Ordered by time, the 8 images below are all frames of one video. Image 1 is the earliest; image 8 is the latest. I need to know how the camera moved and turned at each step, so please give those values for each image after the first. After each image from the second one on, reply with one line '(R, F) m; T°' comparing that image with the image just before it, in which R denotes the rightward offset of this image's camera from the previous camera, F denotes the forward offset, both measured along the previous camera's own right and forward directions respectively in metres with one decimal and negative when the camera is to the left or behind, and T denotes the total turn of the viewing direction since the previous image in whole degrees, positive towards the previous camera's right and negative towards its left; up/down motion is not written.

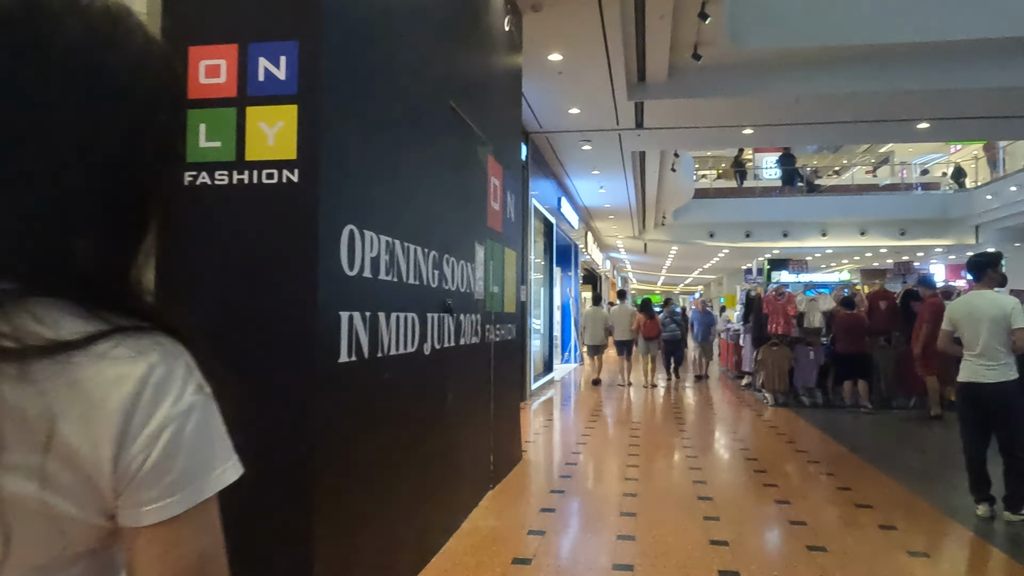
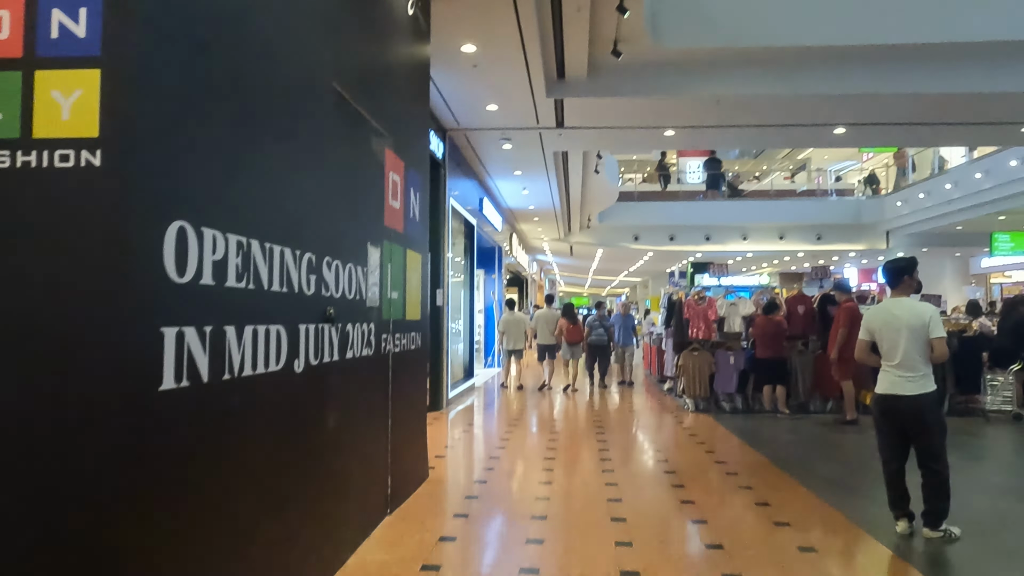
(+0.1, +0.3) m; +5°
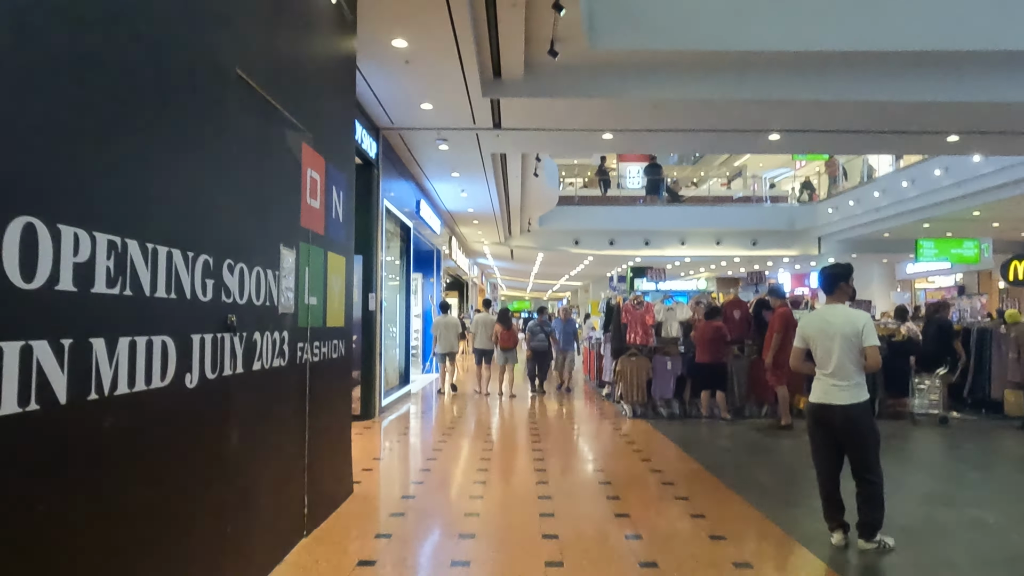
(+0.1, +0.2) m; +4°
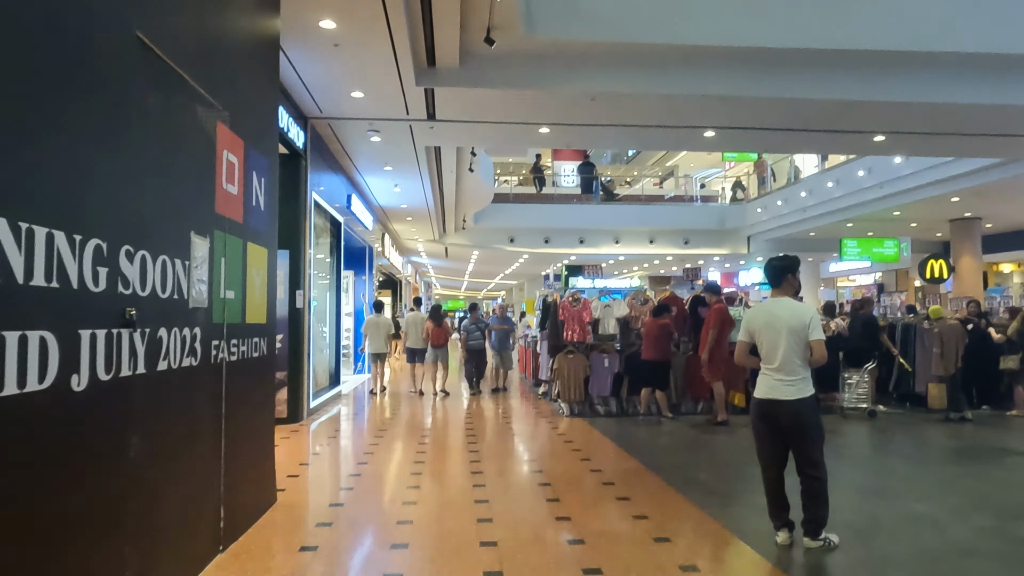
(0.0, +0.2) m; +5°
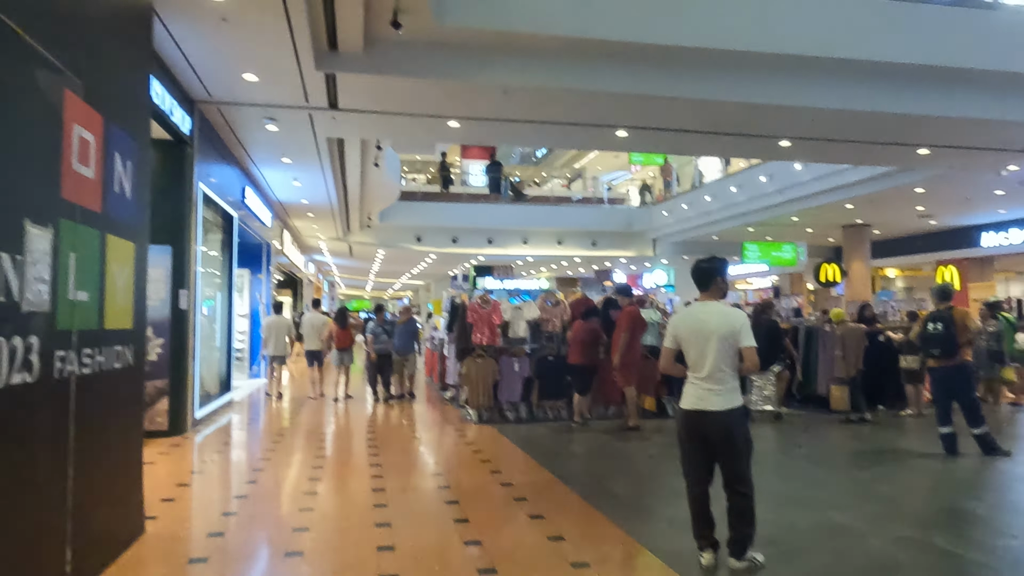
(0.0, +0.3) m; +7°
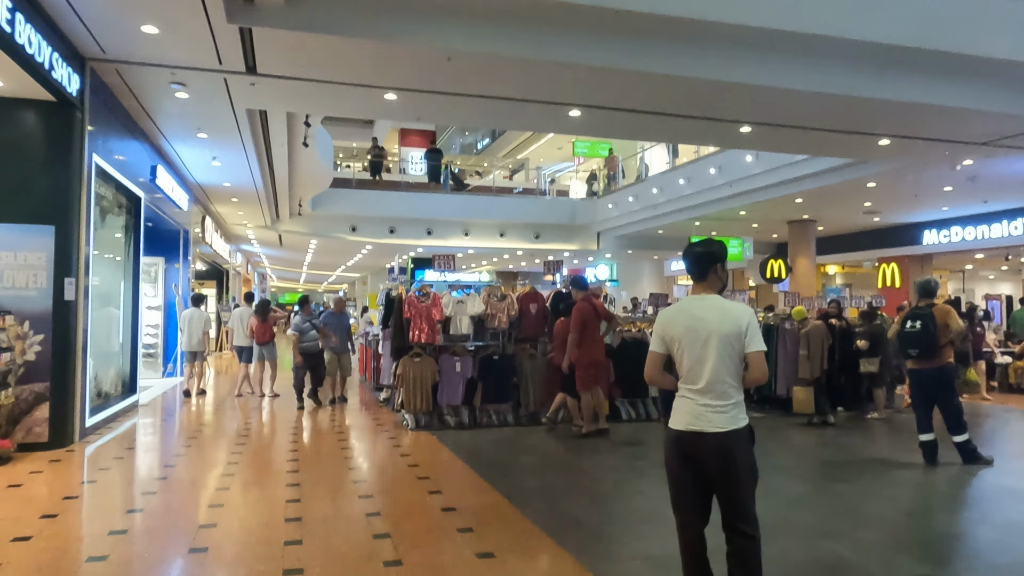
(0.0, +0.6) m; +5°
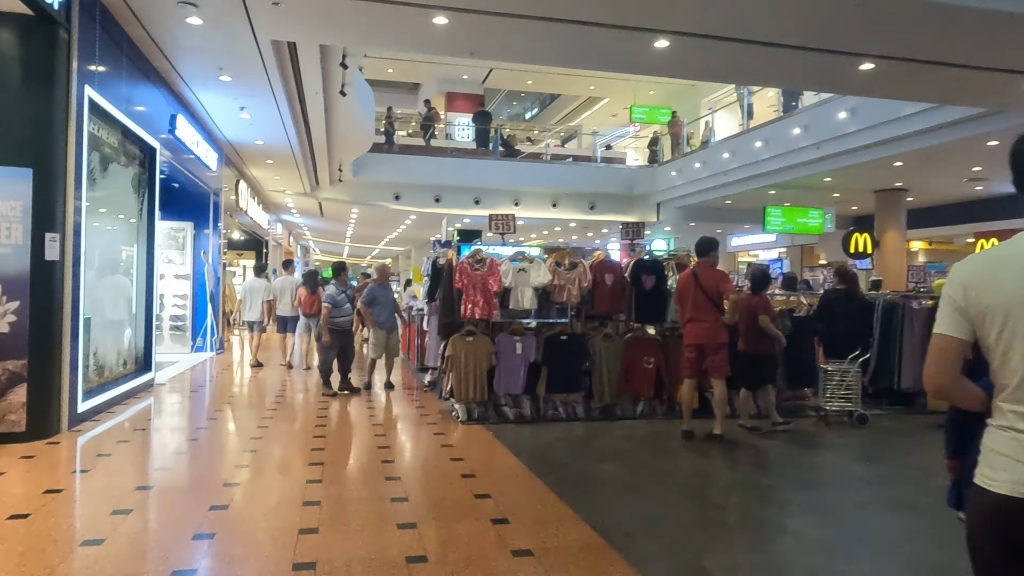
(-0.2, +1.1) m; -3°
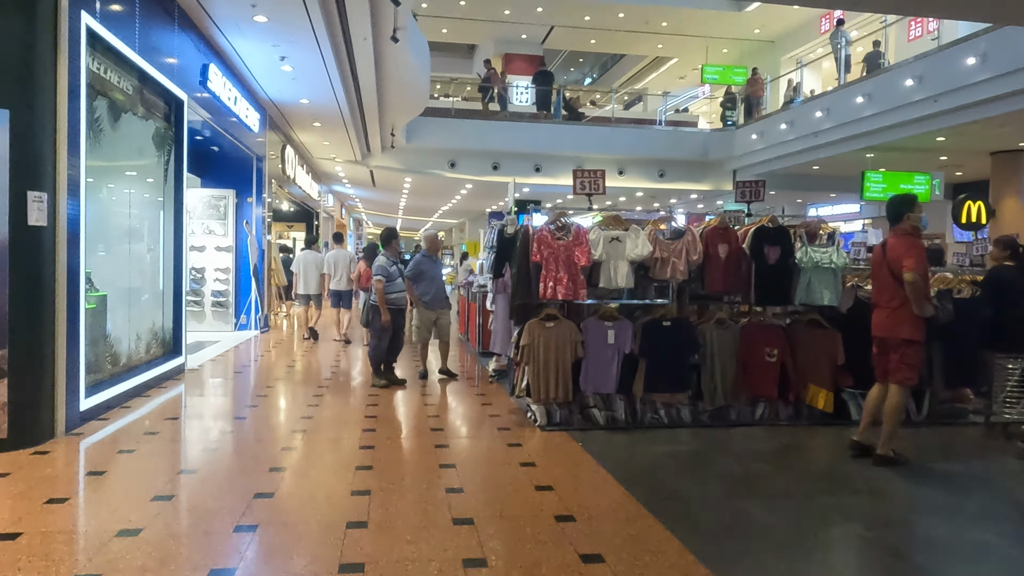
(-0.2, +1.0) m; -4°
